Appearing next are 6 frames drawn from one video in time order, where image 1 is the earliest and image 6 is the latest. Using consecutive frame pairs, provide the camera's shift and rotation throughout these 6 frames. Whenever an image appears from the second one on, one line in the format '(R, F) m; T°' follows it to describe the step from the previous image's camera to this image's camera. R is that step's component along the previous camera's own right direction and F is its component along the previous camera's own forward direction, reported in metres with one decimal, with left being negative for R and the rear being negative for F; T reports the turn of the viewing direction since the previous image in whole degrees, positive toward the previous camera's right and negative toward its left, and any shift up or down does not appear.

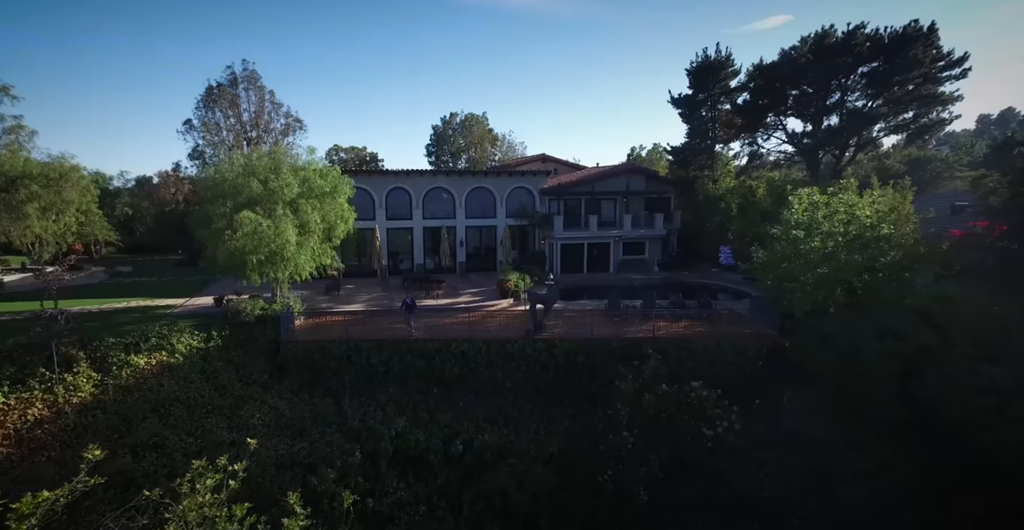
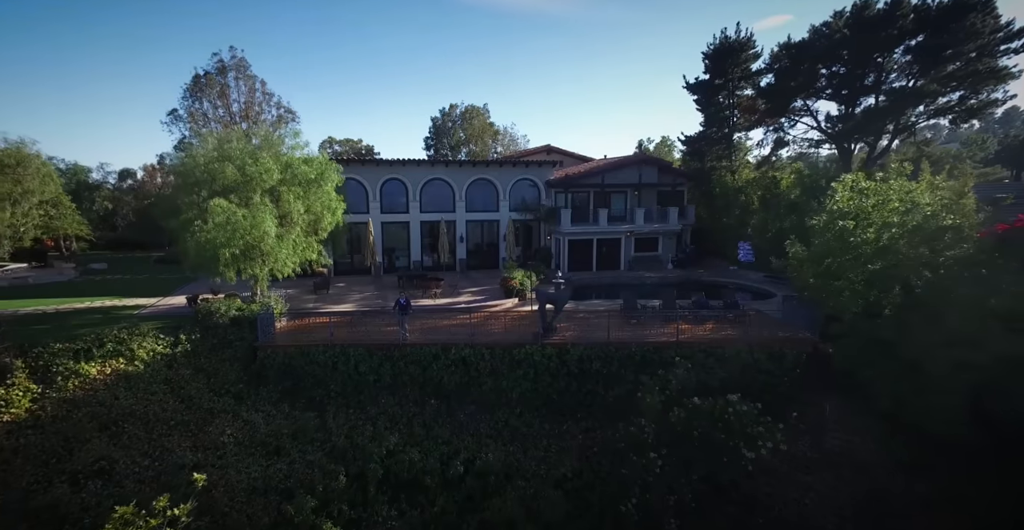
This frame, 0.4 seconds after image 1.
(-0.2, +1.7) m; 0°
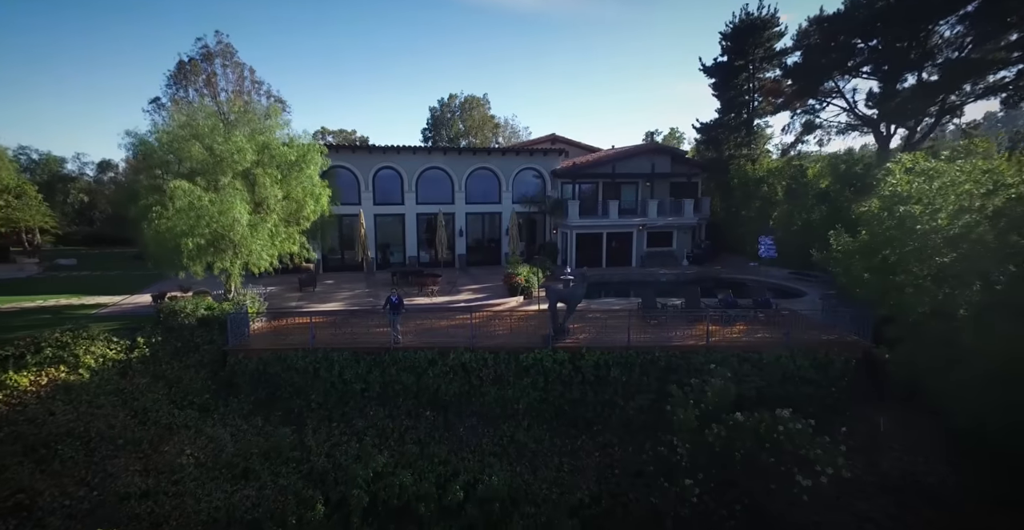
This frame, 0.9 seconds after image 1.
(-0.2, +1.7) m; 0°
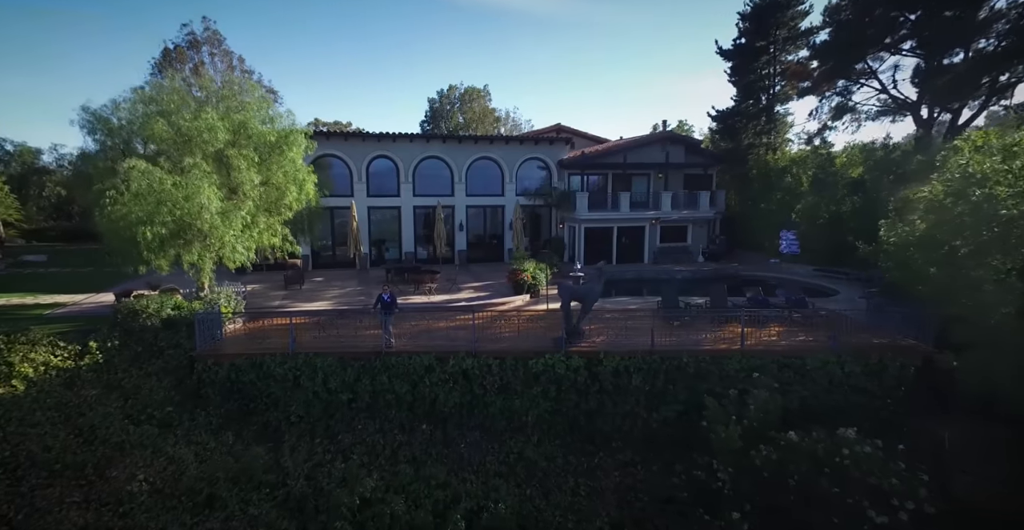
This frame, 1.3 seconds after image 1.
(-0.2, +1.5) m; 0°
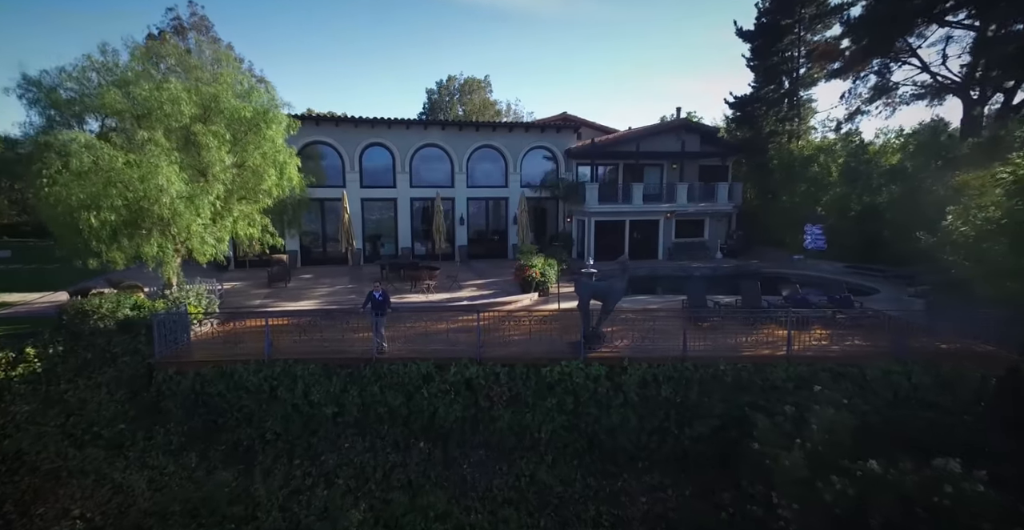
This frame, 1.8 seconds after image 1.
(-0.2, +1.5) m; 0°
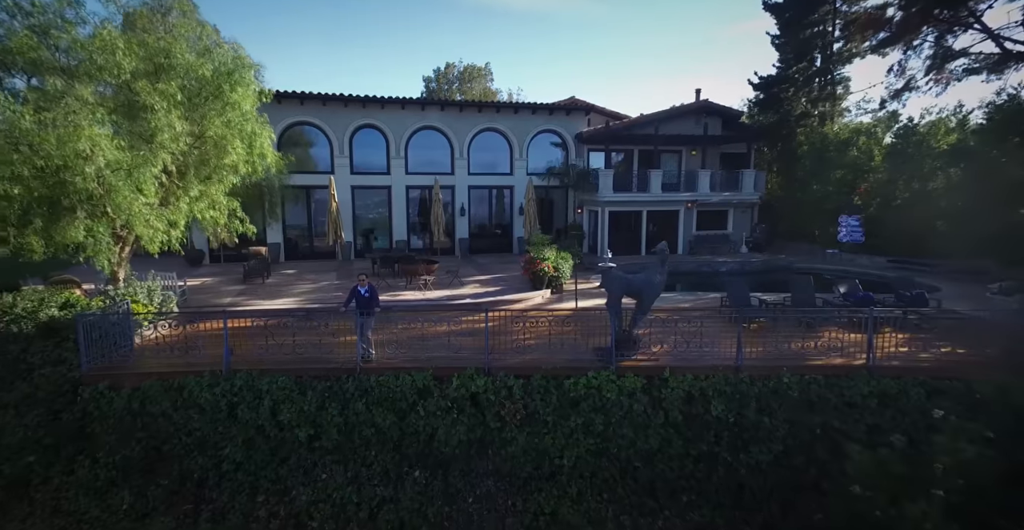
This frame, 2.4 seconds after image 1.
(-0.3, +1.8) m; 0°
